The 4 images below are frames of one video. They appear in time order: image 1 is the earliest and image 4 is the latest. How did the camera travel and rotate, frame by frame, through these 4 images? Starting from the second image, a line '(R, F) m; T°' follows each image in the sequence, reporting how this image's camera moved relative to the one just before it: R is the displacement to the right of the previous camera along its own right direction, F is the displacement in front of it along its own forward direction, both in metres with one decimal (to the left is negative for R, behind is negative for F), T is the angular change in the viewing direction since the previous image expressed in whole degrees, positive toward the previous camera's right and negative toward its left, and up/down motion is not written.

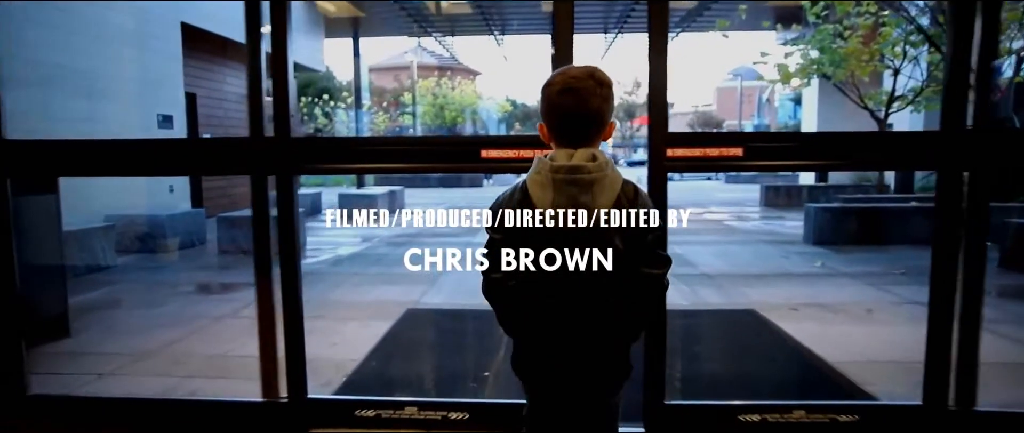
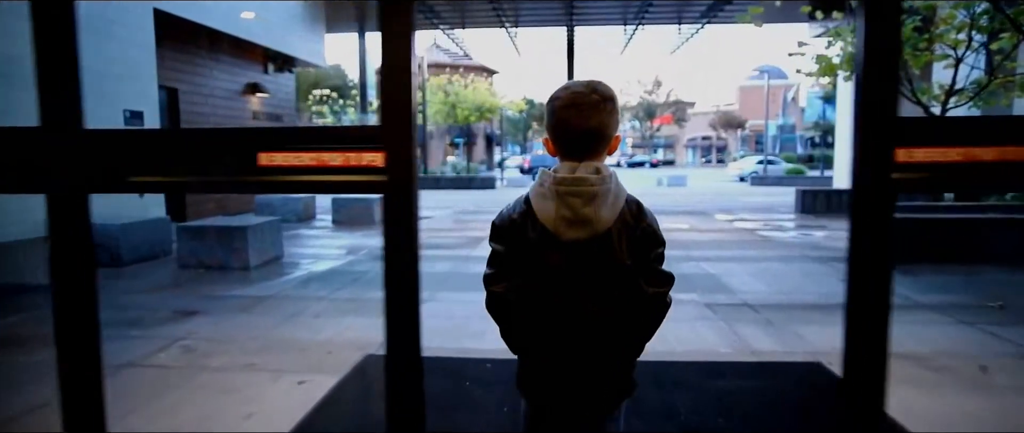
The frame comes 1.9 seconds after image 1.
(+0.2, +1.2) m; -2°
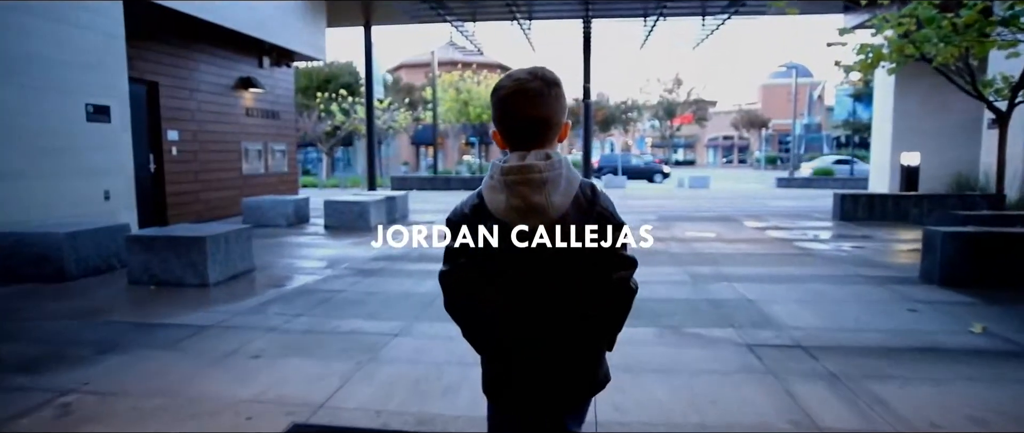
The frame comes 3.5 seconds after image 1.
(+0.2, +1.1) m; -2°
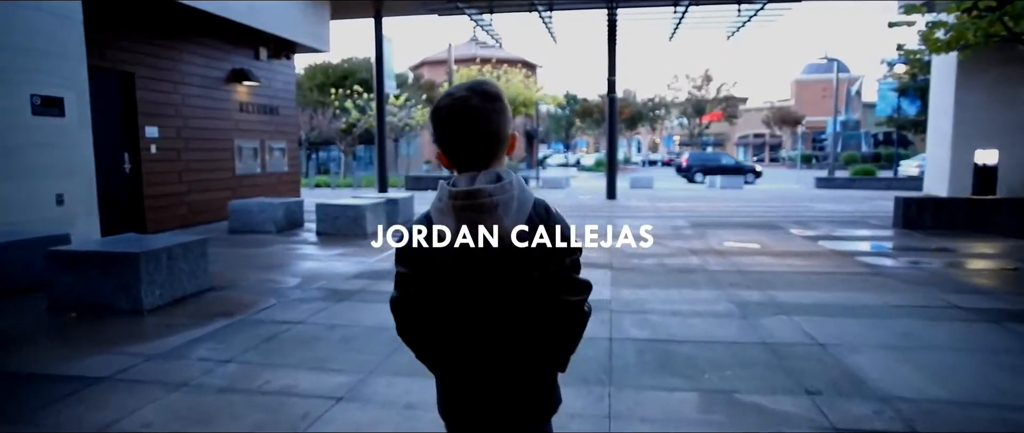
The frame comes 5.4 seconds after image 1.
(+0.2, +1.3) m; -2°
